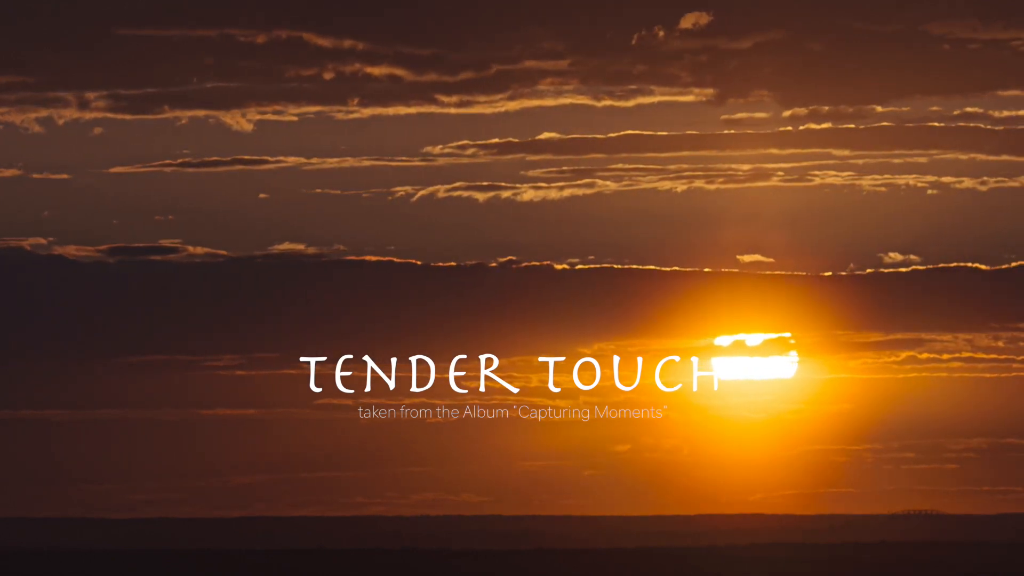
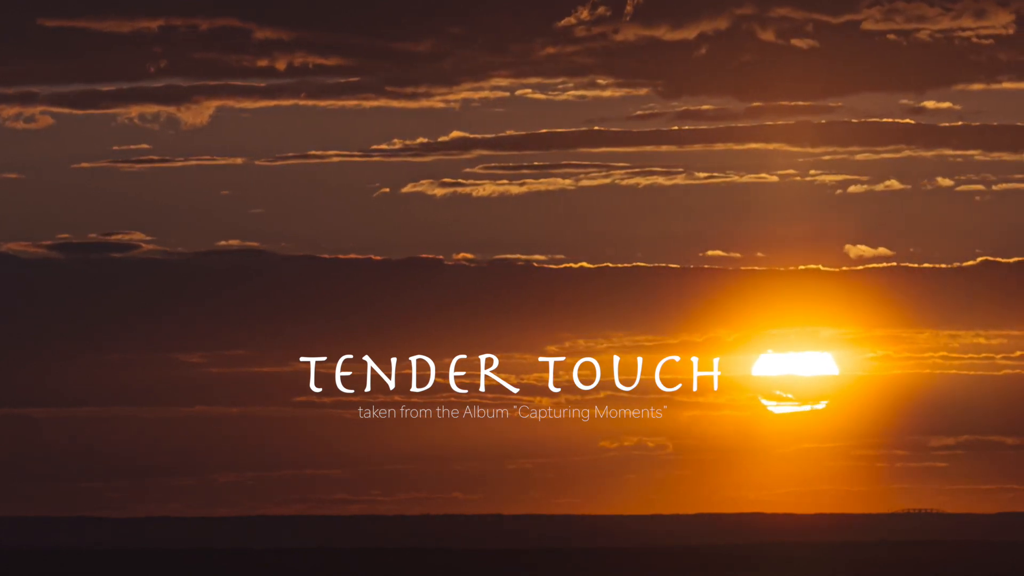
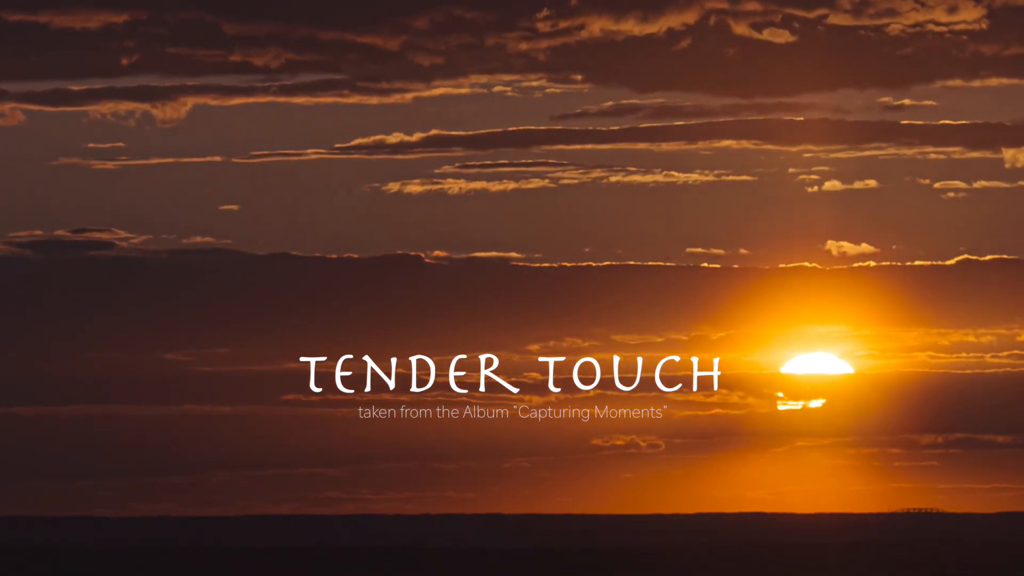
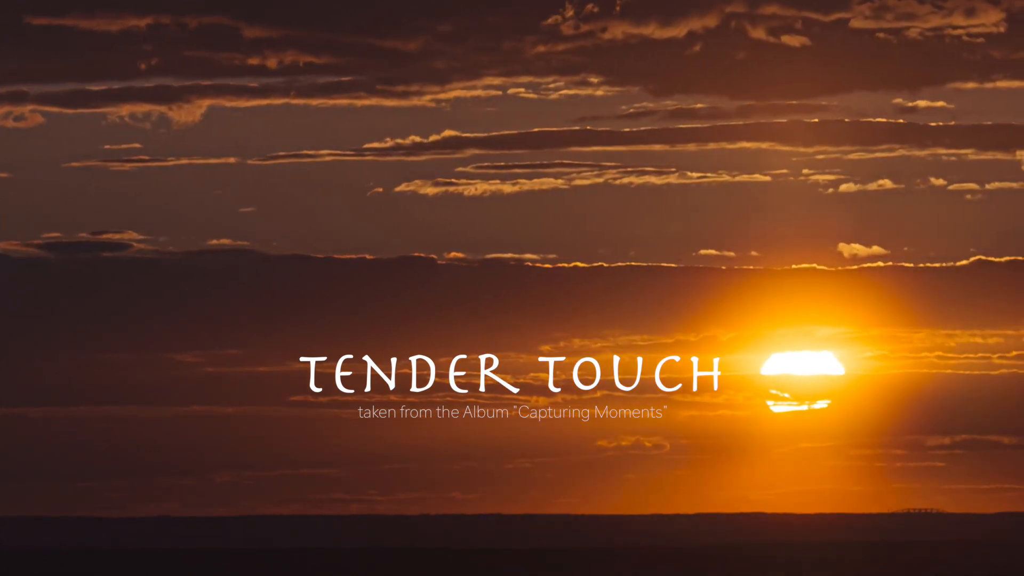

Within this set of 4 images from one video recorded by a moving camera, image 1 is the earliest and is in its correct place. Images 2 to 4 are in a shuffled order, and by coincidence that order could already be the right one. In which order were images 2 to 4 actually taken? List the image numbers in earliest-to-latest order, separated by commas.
2, 4, 3
